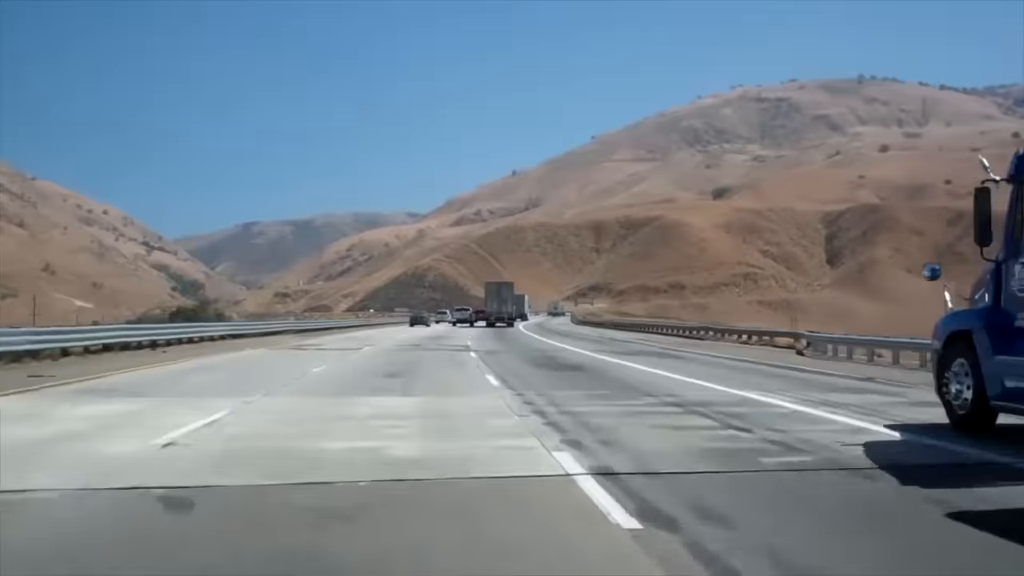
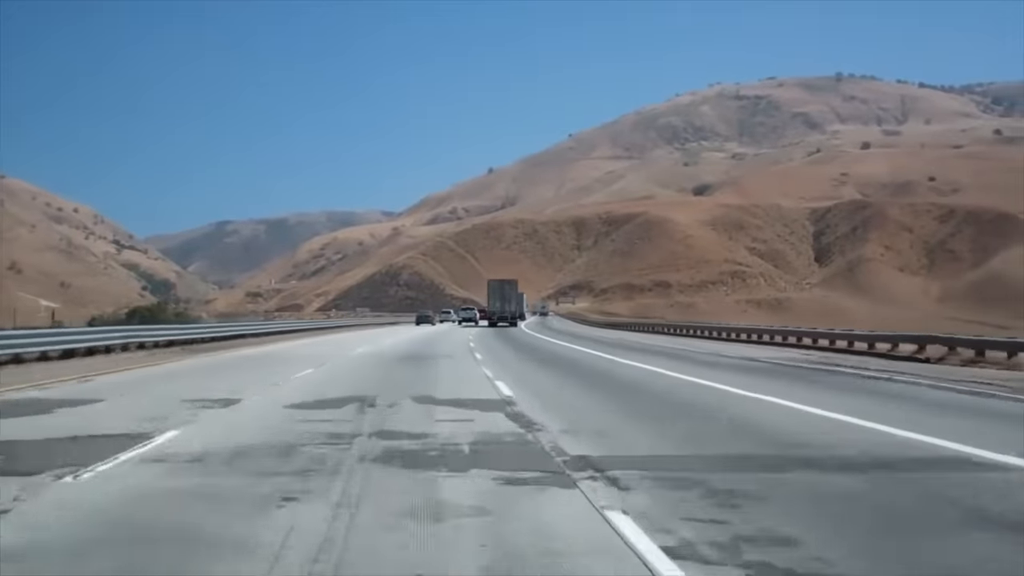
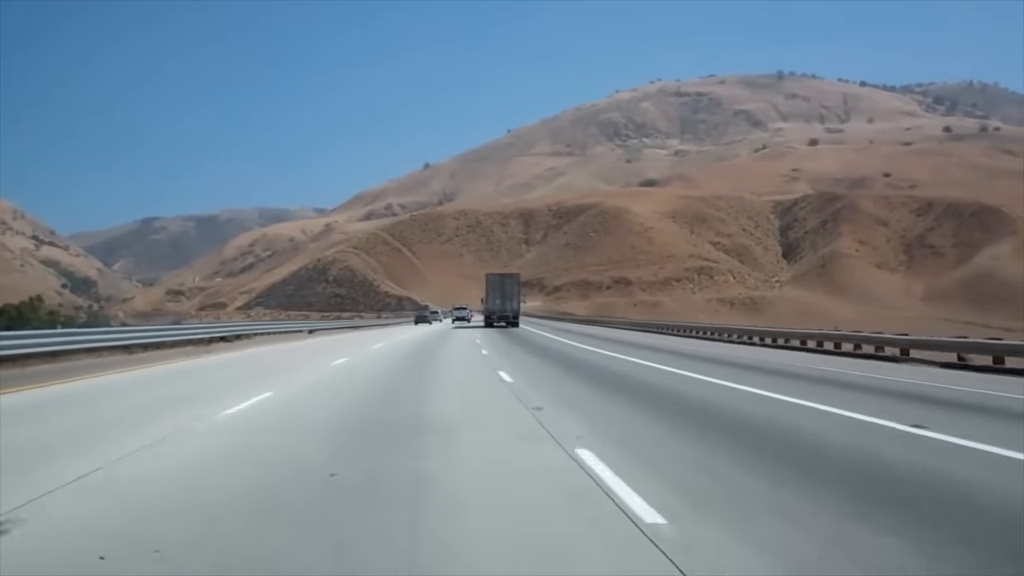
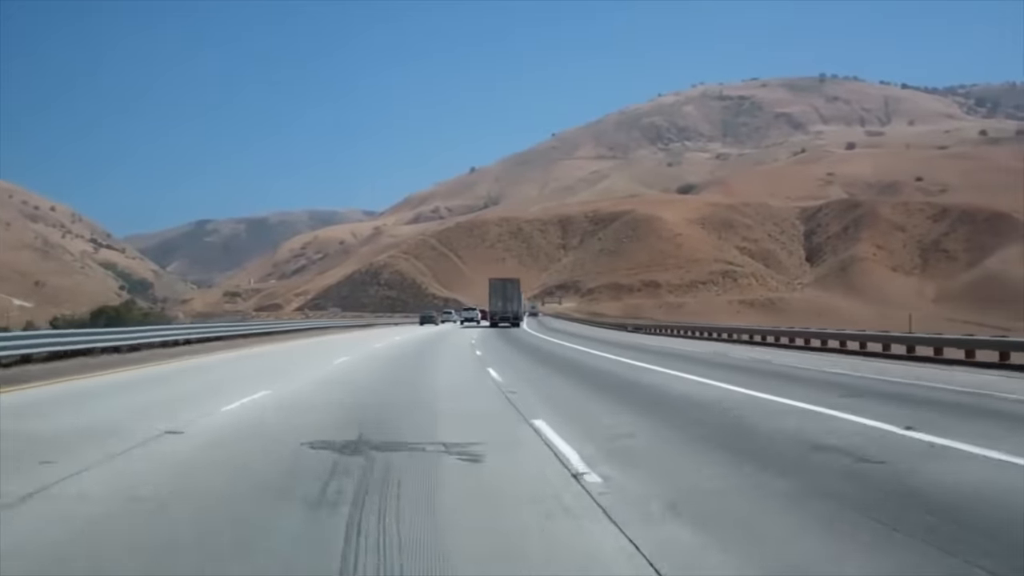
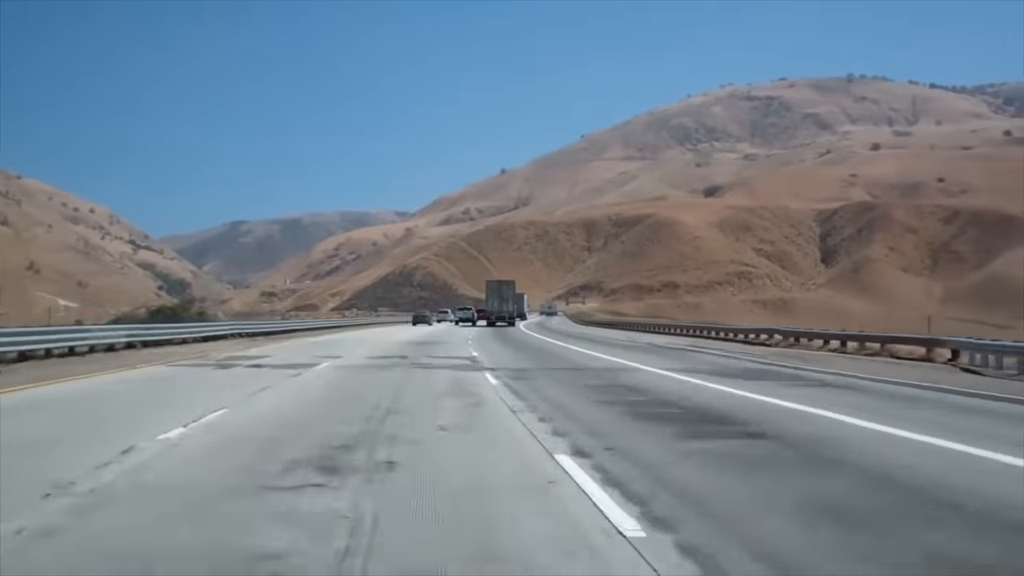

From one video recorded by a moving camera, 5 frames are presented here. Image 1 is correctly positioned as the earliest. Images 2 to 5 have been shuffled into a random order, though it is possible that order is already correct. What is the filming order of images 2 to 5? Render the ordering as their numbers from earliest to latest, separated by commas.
5, 2, 4, 3
